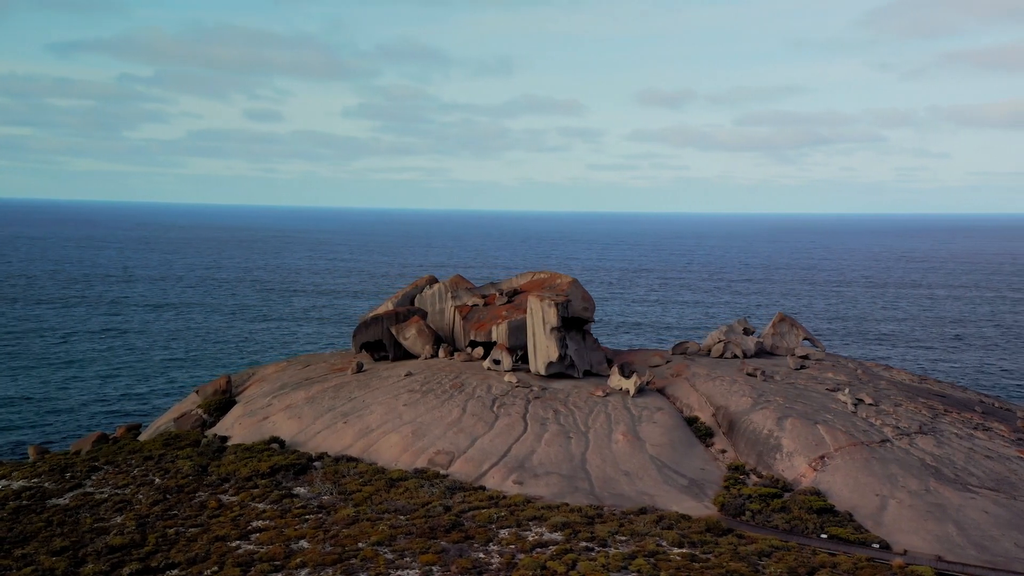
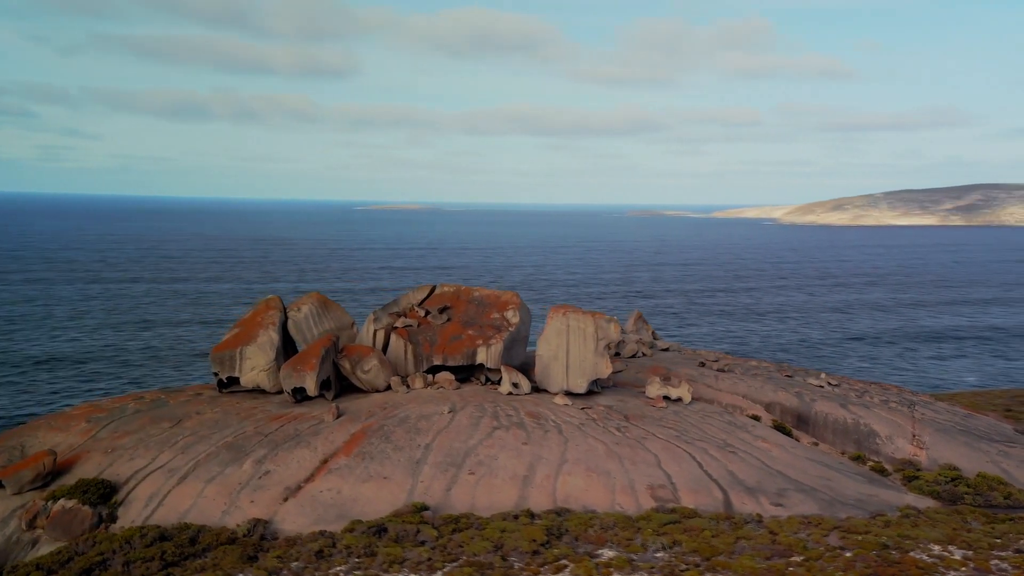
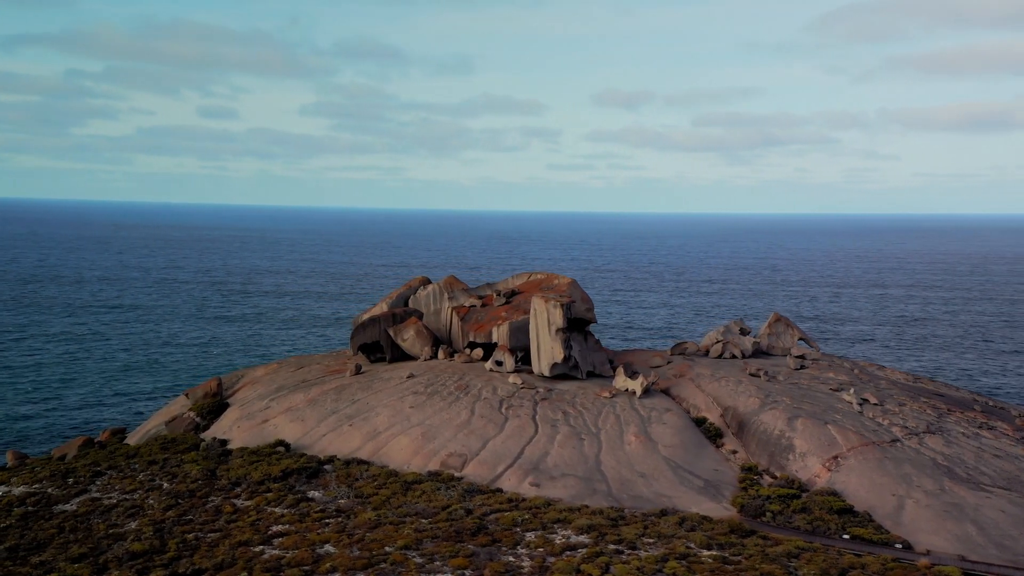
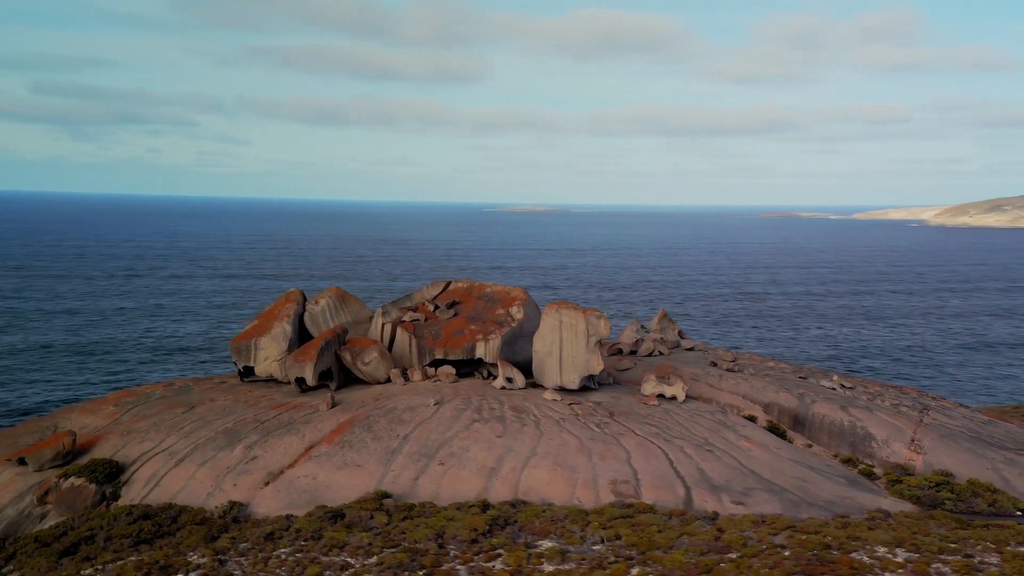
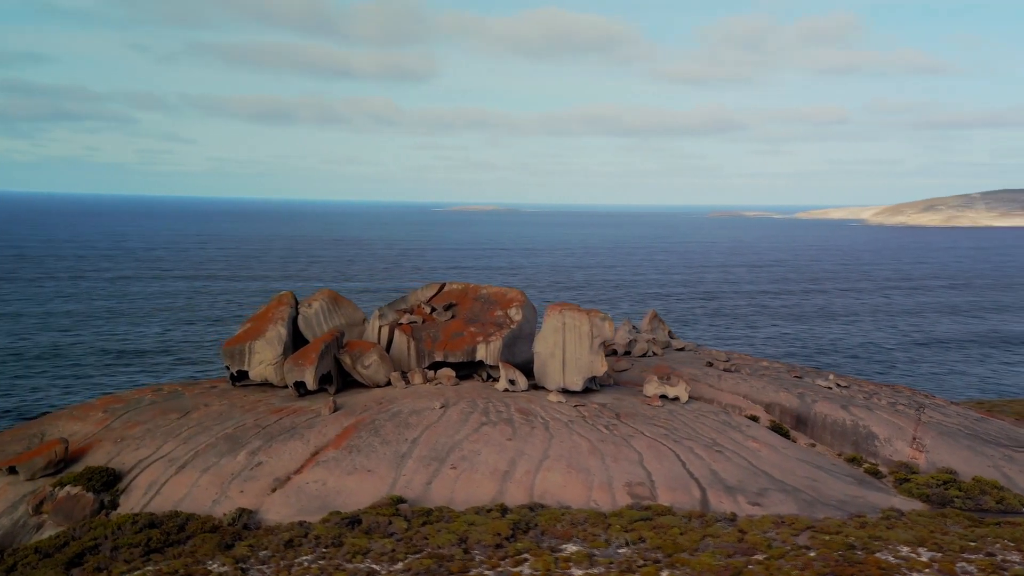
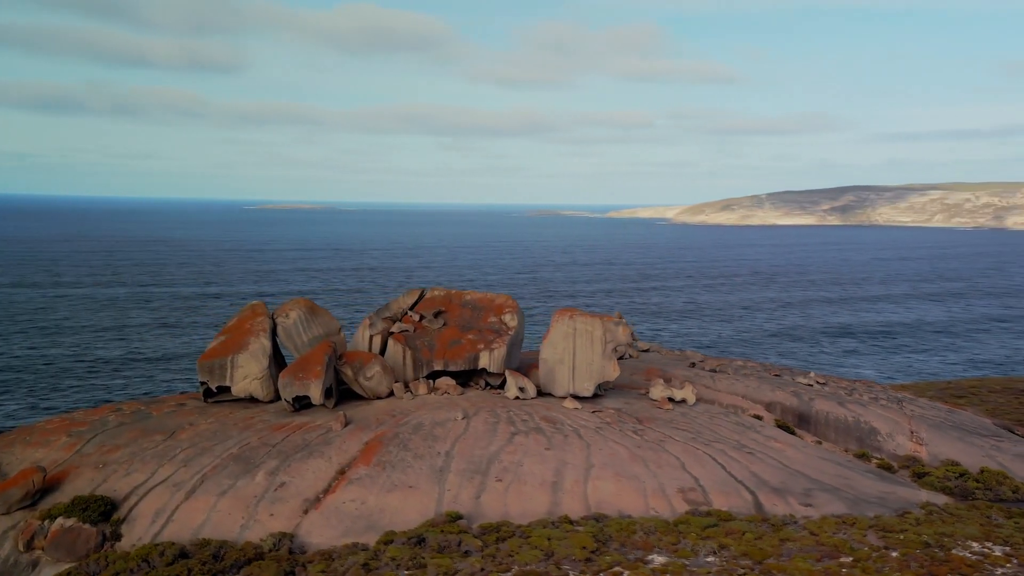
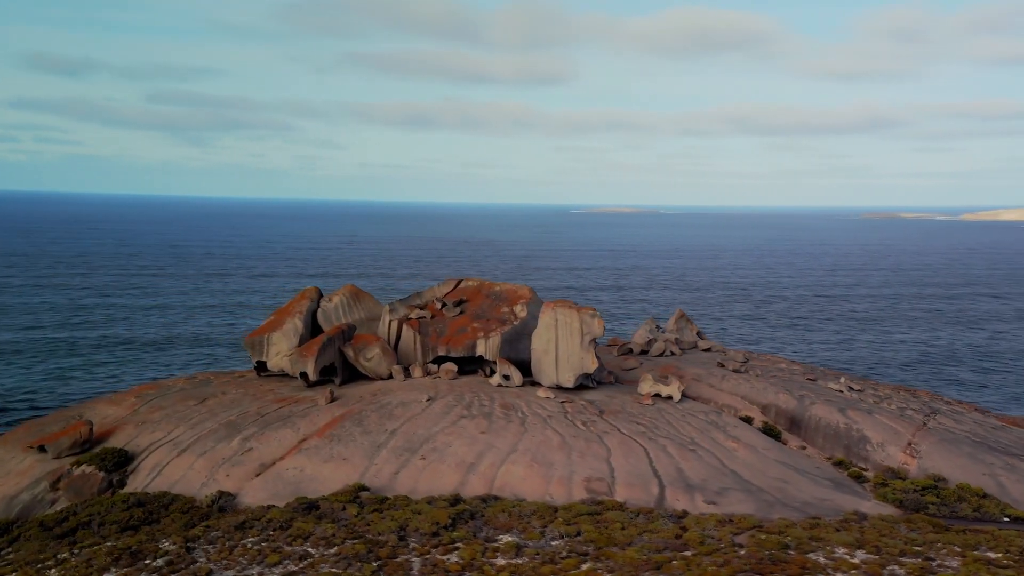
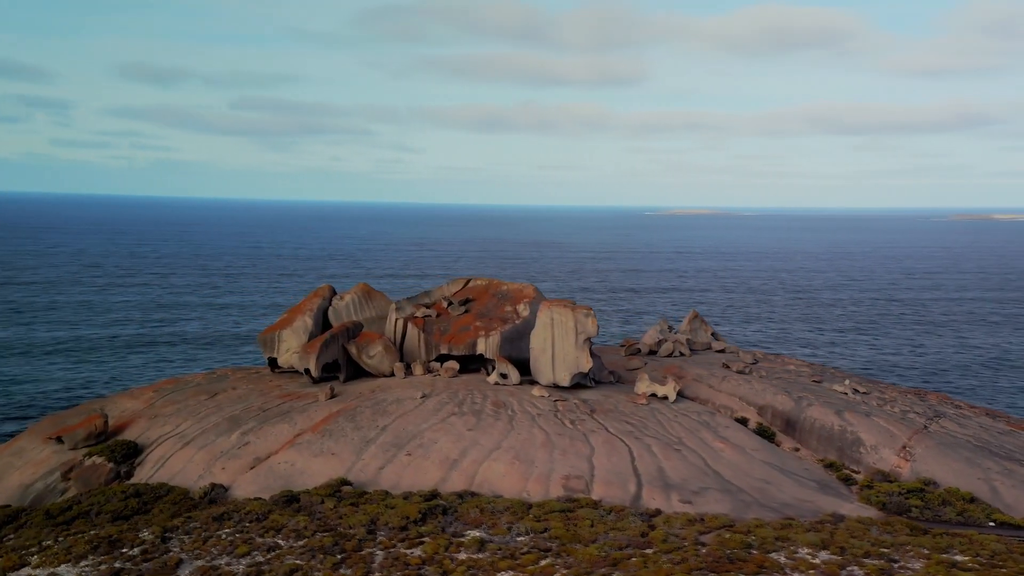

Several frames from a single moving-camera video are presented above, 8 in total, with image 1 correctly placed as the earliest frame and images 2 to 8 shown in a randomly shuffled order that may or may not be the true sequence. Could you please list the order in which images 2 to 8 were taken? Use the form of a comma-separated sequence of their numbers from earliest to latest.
3, 8, 7, 4, 5, 2, 6
